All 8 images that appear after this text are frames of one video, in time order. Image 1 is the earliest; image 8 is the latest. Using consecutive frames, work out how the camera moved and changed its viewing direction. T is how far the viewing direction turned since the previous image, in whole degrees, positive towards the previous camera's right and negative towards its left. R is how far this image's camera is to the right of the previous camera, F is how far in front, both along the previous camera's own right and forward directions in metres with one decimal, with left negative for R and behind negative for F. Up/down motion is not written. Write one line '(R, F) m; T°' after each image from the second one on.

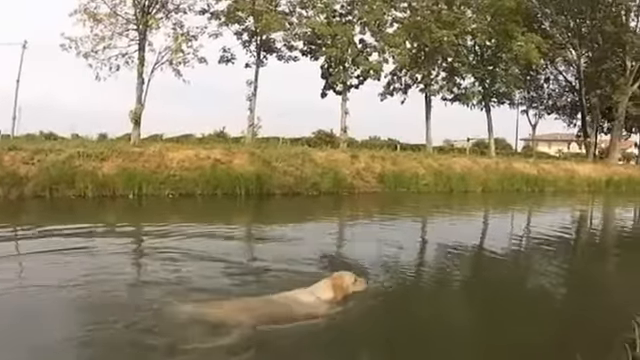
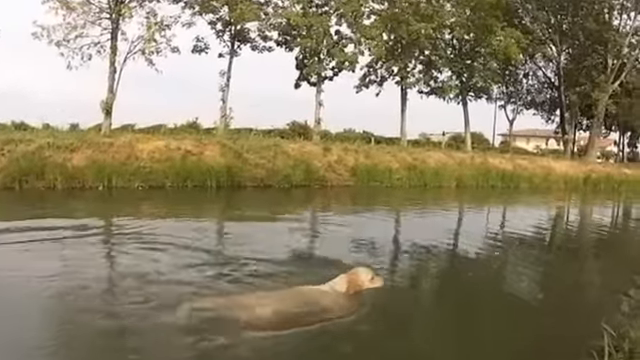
(-0.2, +0.2) m; +3°
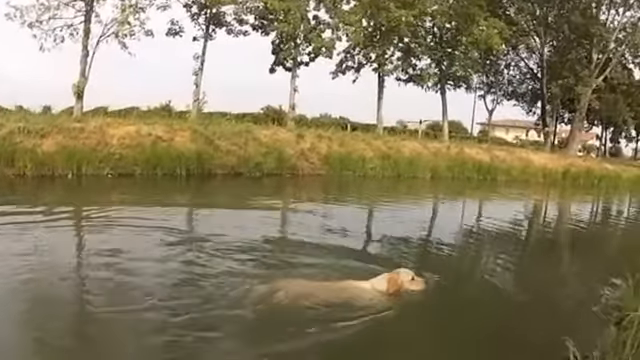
(-0.3, +0.2) m; +3°
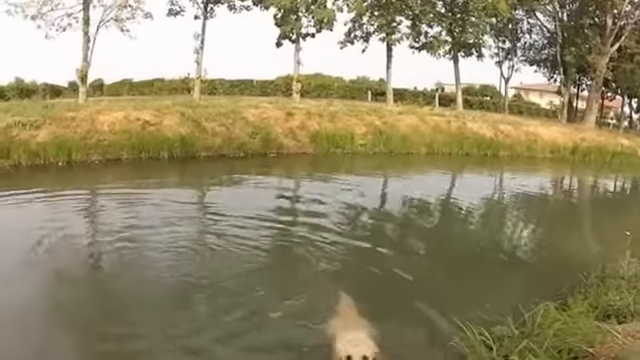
(-0.8, +0.1) m; +3°
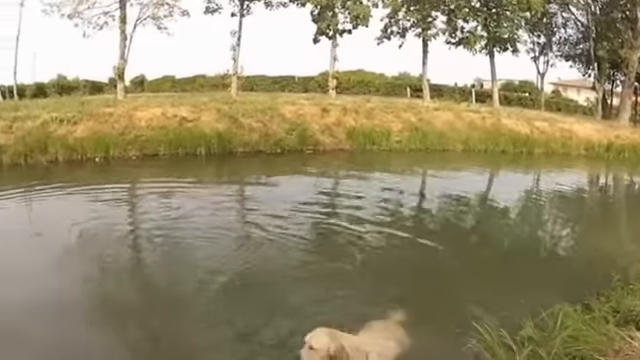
(+0.2, 0.0) m; -3°
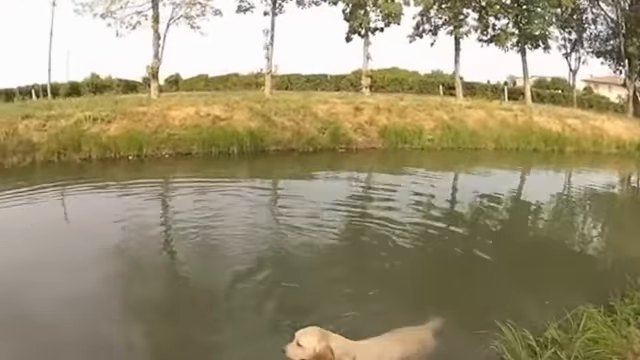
(+0.2, 0.0) m; -3°
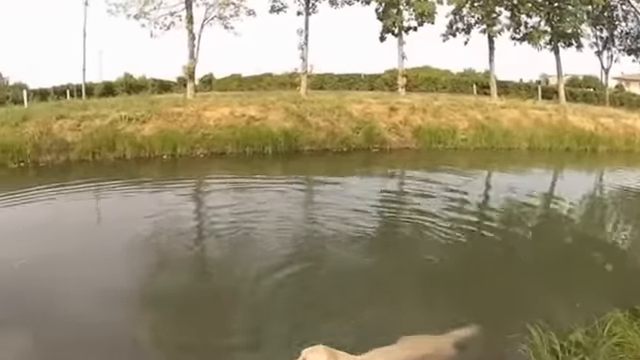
(+0.2, -0.1) m; -3°
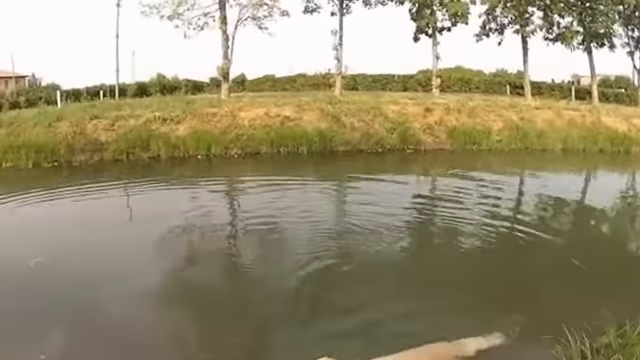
(+0.2, -0.1) m; -3°
